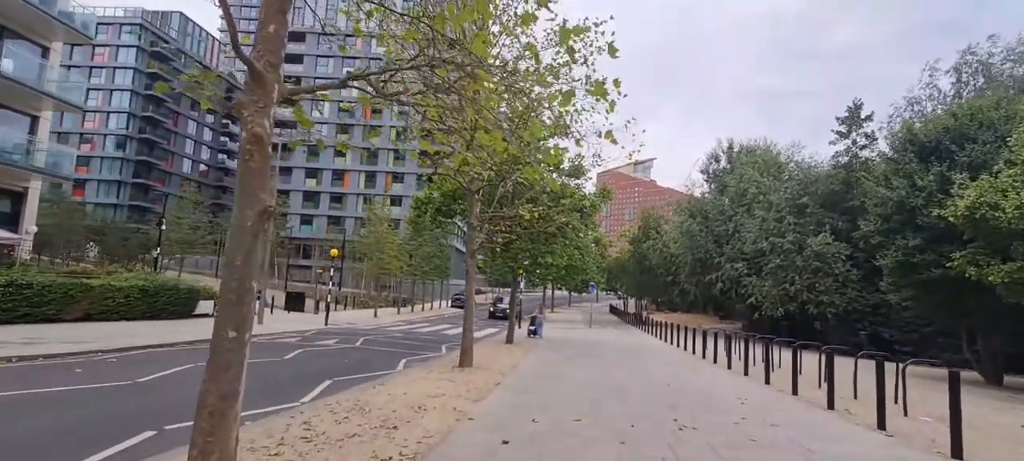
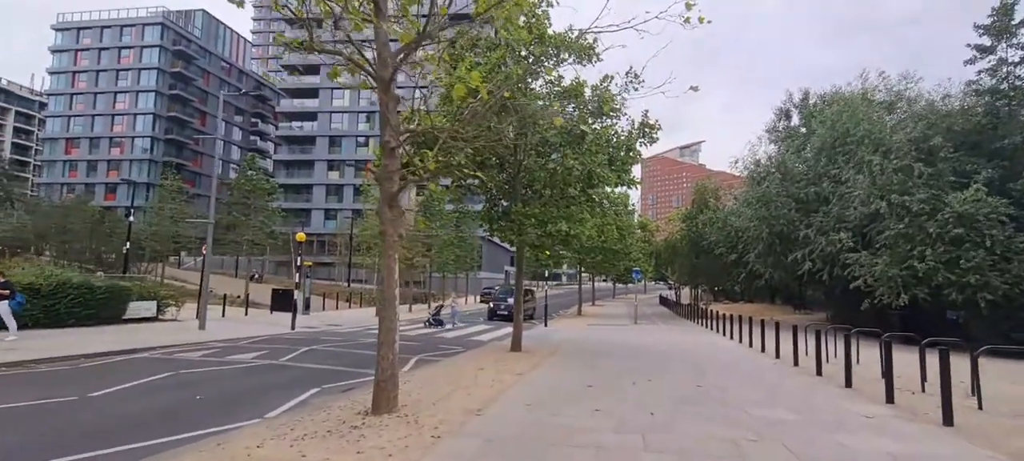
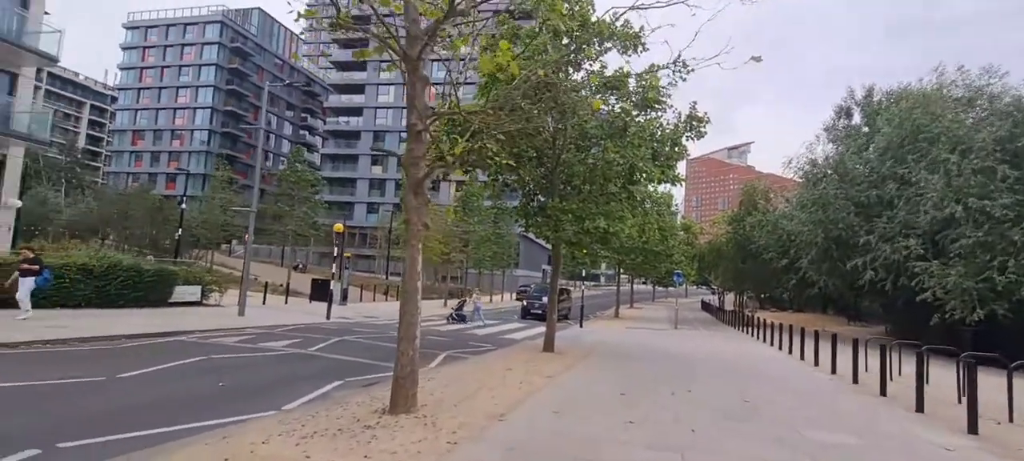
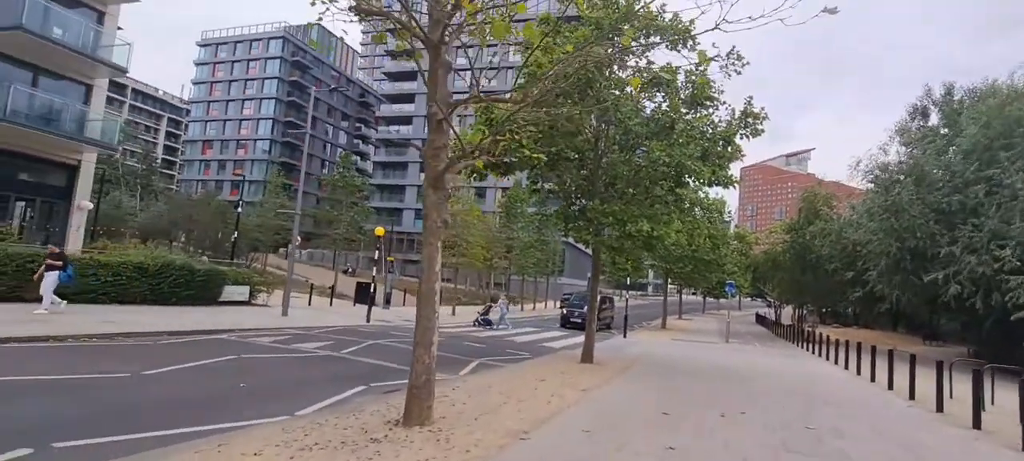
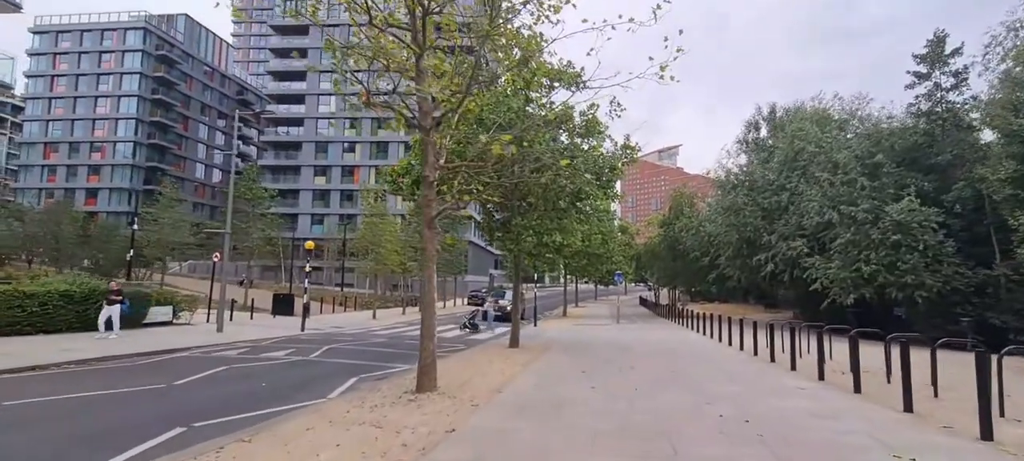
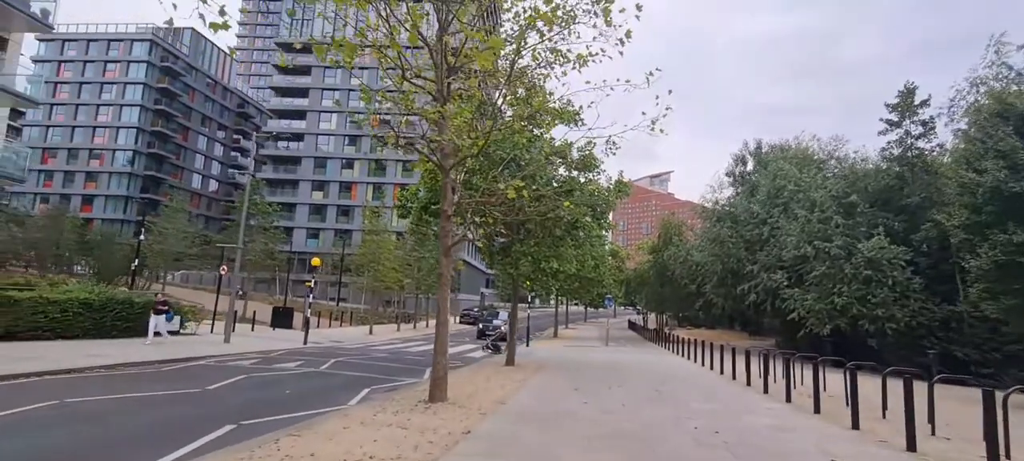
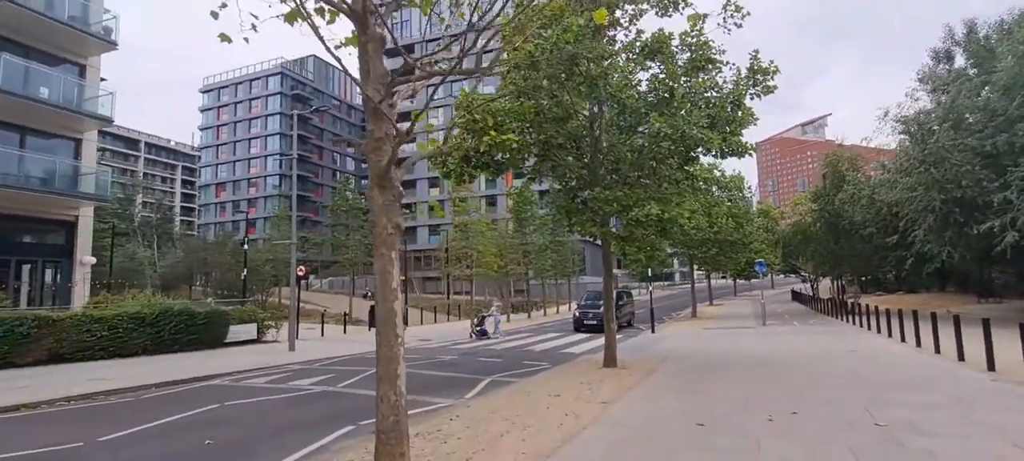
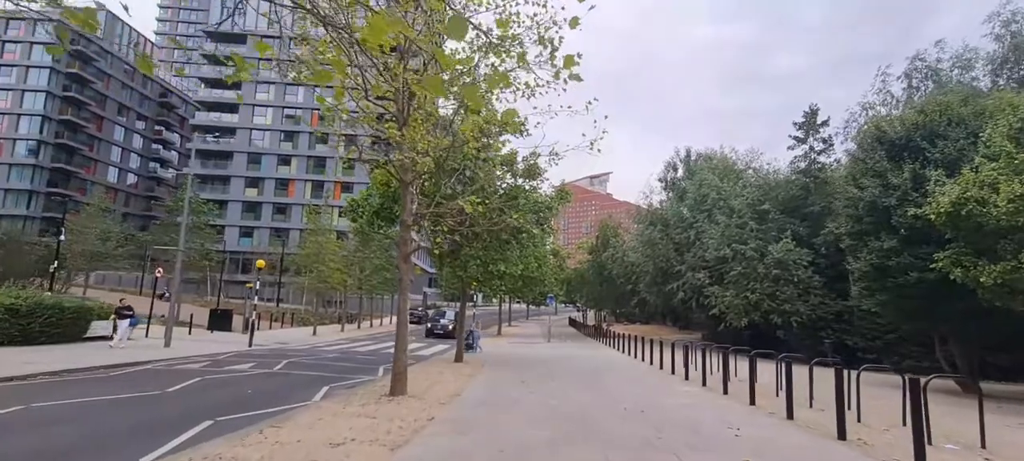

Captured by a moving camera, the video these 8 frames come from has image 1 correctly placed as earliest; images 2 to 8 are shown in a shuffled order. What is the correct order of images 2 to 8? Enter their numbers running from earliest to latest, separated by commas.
8, 6, 5, 2, 3, 4, 7
